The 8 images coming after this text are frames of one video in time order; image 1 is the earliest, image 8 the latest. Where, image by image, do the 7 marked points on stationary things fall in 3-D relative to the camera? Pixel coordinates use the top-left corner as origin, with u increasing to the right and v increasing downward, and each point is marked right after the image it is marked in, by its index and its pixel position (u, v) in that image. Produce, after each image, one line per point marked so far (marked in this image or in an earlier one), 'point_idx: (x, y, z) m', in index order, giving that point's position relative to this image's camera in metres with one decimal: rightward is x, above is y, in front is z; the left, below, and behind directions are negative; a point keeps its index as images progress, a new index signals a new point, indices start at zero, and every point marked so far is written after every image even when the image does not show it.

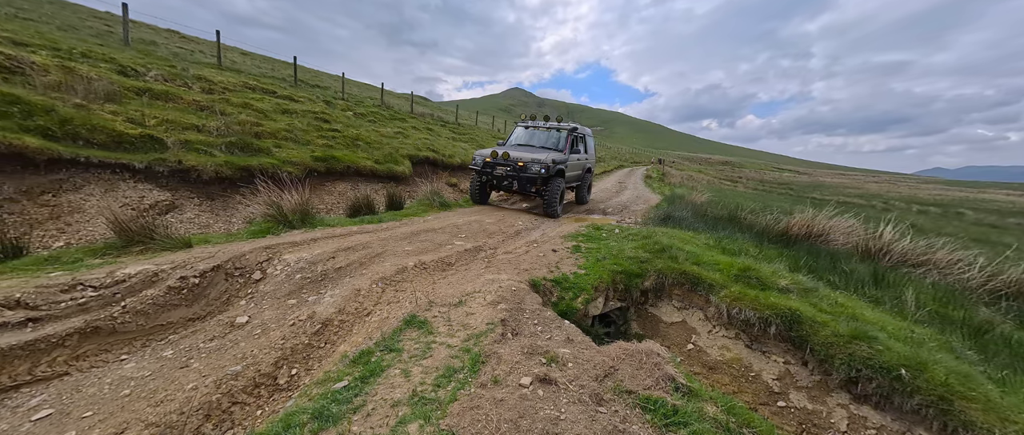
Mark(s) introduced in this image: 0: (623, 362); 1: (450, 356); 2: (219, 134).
0: (+0.6, -0.8, +1.9) m
1: (-0.3, -0.7, +1.9) m
2: (-6.9, +1.9, +8.3) m
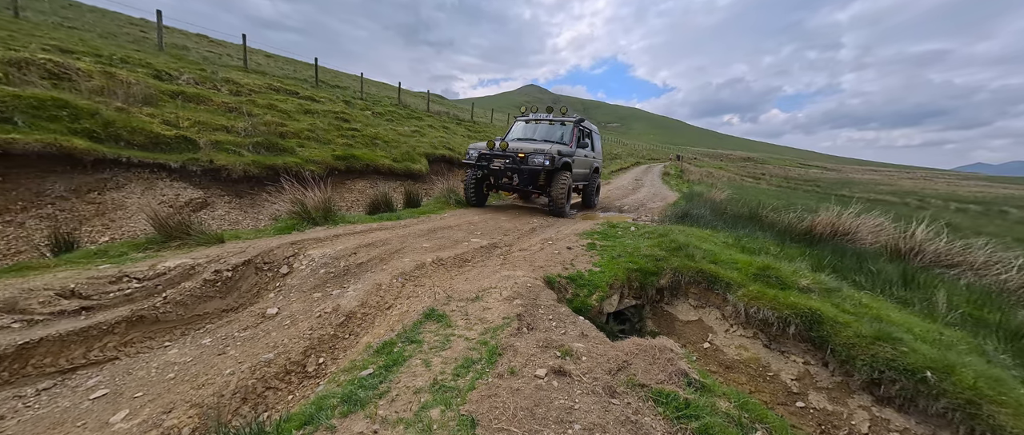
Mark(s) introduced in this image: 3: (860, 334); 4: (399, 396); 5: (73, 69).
0: (+0.7, -0.8, +1.9) m
1: (-0.2, -0.7, +2.0) m
2: (-6.5, +2.0, +8.6) m
3: (+2.8, -0.9, +2.8) m
4: (-0.5, -0.8, +1.6) m
5: (-9.5, +3.2, +7.7) m
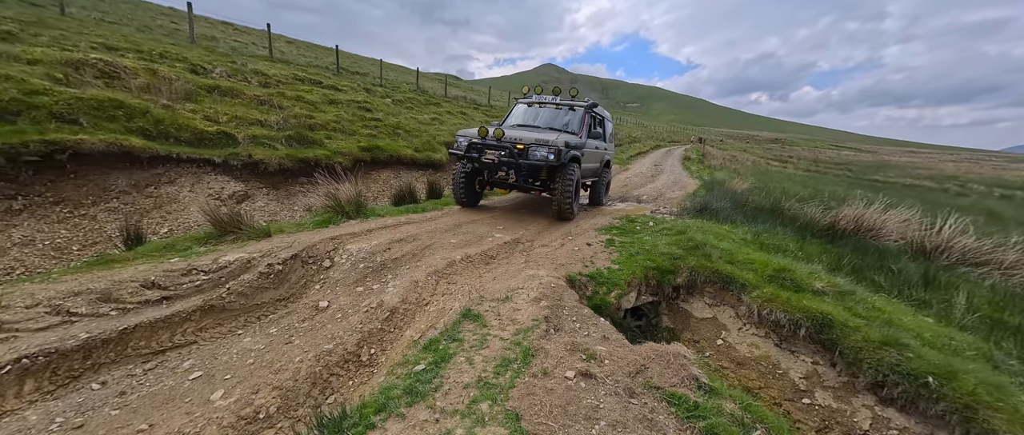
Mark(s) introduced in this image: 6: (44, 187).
0: (+0.9, -0.9, +2.2) m
1: (0.0, -0.8, +2.3) m
2: (-5.9, +2.3, +9.1) m
3: (+3.0, -1.0, +3.0) m
4: (-0.3, -0.9, +1.9) m
5: (-9.0, +3.5, +8.2) m
6: (-6.8, +0.4, +5.1) m
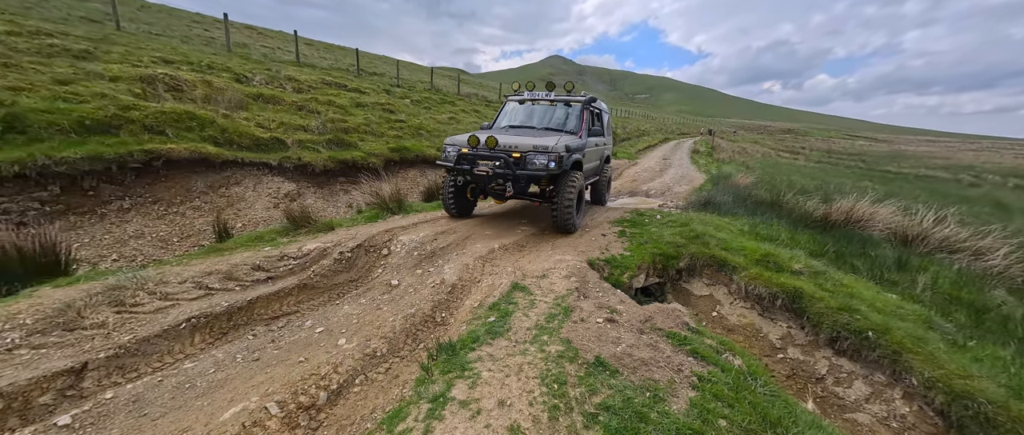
0: (+1.3, -0.8, +3.0) m
1: (+0.3, -0.8, +3.1) m
2: (-5.4, +2.4, +10.0) m
3: (+3.4, -1.0, +3.8) m
4: (+0.1, -0.9, +2.7) m
5: (-8.6, +3.6, +9.2) m
6: (-6.4, +0.5, +6.1) m
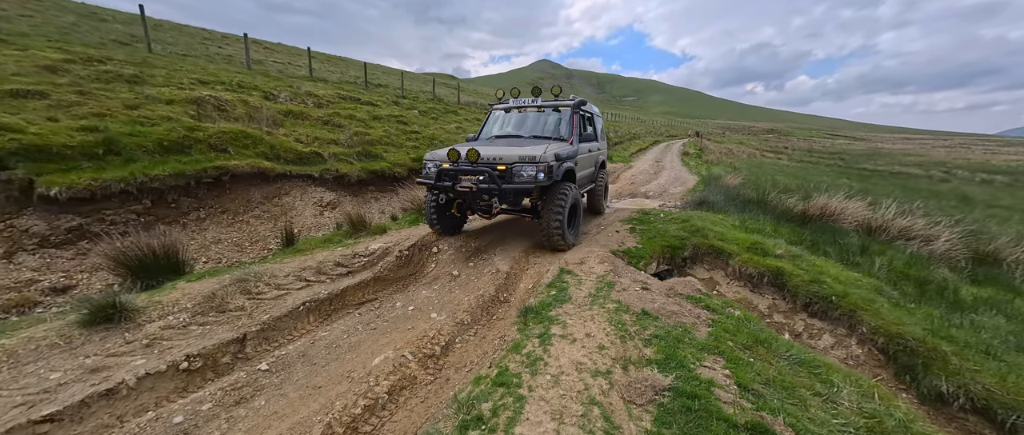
0: (+1.9, -0.8, +4.1) m
1: (+1.0, -0.8, +4.1) m
2: (-5.0, +2.2, +10.9) m
3: (+4.0, -0.9, +4.9) m
4: (+0.7, -0.8, +3.7) m
5: (-8.2, +3.3, +10.0) m
6: (-5.9, +0.3, +6.9) m
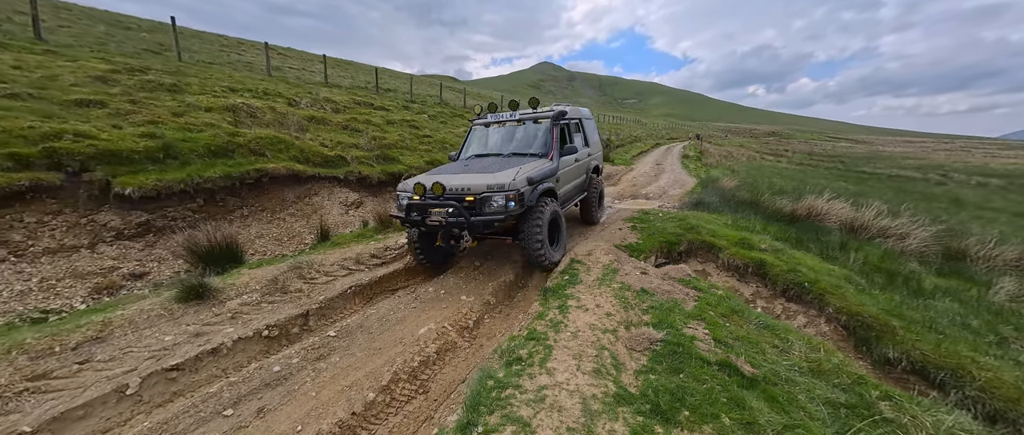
0: (+2.2, -0.7, +4.8) m
1: (+1.2, -0.7, +4.9) m
2: (-4.8, +2.3, +11.7) m
3: (+4.3, -0.8, +5.6) m
4: (+1.0, -0.8, +4.5) m
5: (-7.9, +3.4, +10.8) m
6: (-5.6, +0.4, +7.7) m
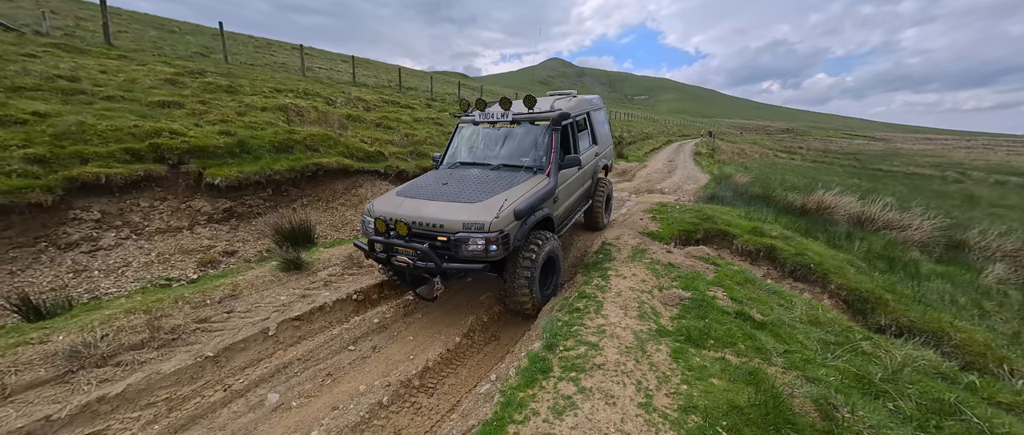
0: (+2.8, -0.5, +5.6) m
1: (+1.9, -0.5, +5.7) m
2: (-3.9, +2.6, +12.6) m
3: (+5.0, -0.6, +6.3) m
4: (+1.6, -0.6, +5.3) m
5: (-7.0, +3.7, +11.7) m
6: (-4.8, +0.7, +8.6) m
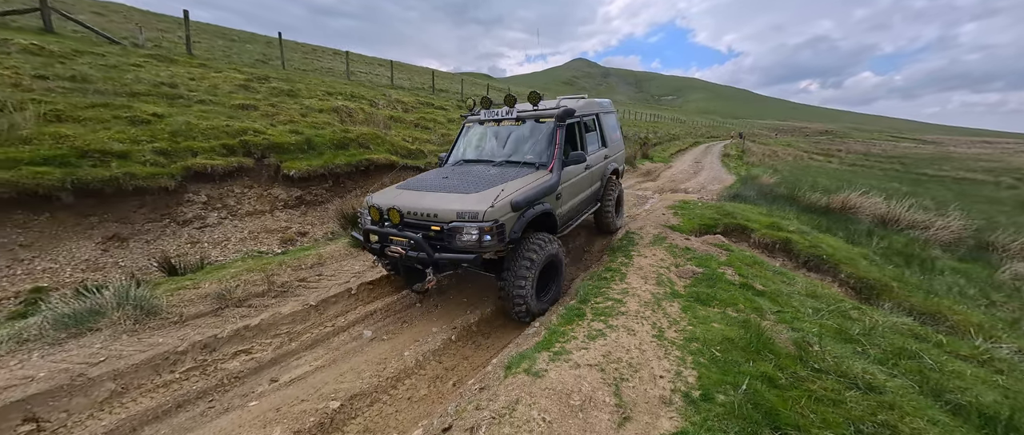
0: (+3.4, -0.4, +6.2) m
1: (+2.5, -0.3, +6.3) m
2: (-2.8, +2.8, +13.6) m
3: (+5.6, -0.5, +6.8) m
4: (+2.2, -0.4, +5.9) m
5: (-5.9, +4.0, +13.0) m
6: (-4.0, +0.9, +9.7) m
